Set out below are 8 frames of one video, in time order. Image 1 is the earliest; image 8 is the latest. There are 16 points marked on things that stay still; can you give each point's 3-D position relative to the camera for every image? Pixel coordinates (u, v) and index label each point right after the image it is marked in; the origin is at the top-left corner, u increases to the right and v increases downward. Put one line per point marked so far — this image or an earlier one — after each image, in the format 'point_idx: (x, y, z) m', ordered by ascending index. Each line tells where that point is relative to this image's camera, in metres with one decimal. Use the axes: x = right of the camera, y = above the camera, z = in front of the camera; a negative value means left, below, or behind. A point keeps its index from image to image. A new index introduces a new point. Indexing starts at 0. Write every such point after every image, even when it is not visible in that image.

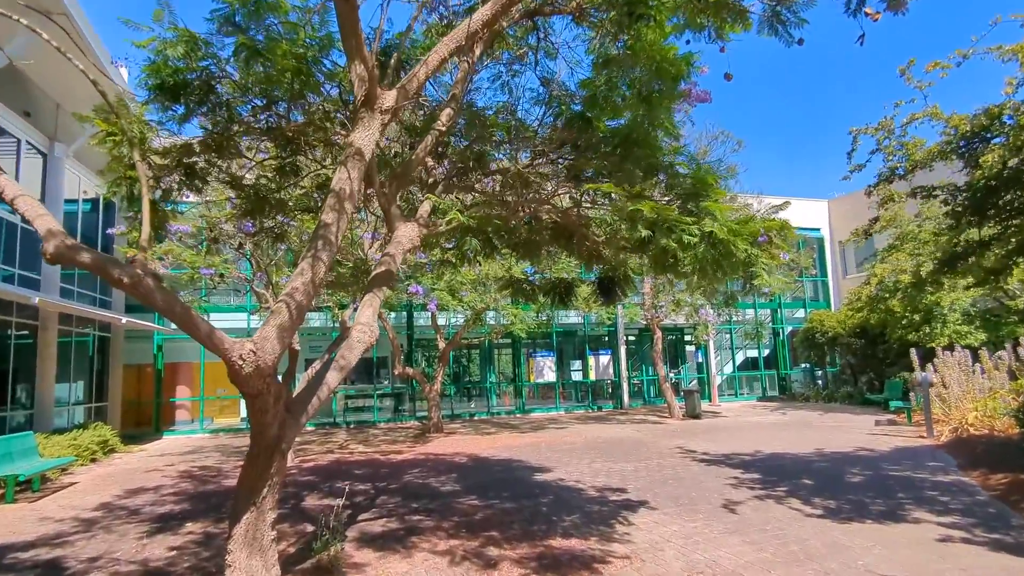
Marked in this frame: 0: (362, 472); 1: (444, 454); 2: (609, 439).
0: (-3.0, -3.6, +11.9) m
1: (-1.6, -3.8, +13.8) m
2: (+2.5, -3.9, +15.5) m
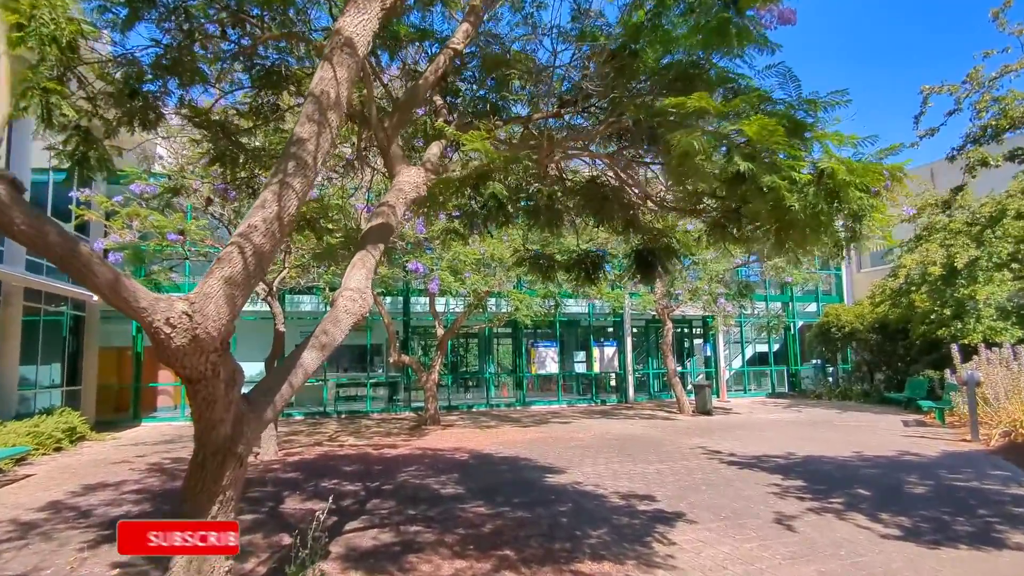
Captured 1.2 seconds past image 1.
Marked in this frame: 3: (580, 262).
0: (-2.8, -3.2, +10.7) m
1: (-1.5, -3.4, +12.6) m
2: (+2.6, -3.5, +14.3) m
3: (+0.8, +0.3, +7.0) m
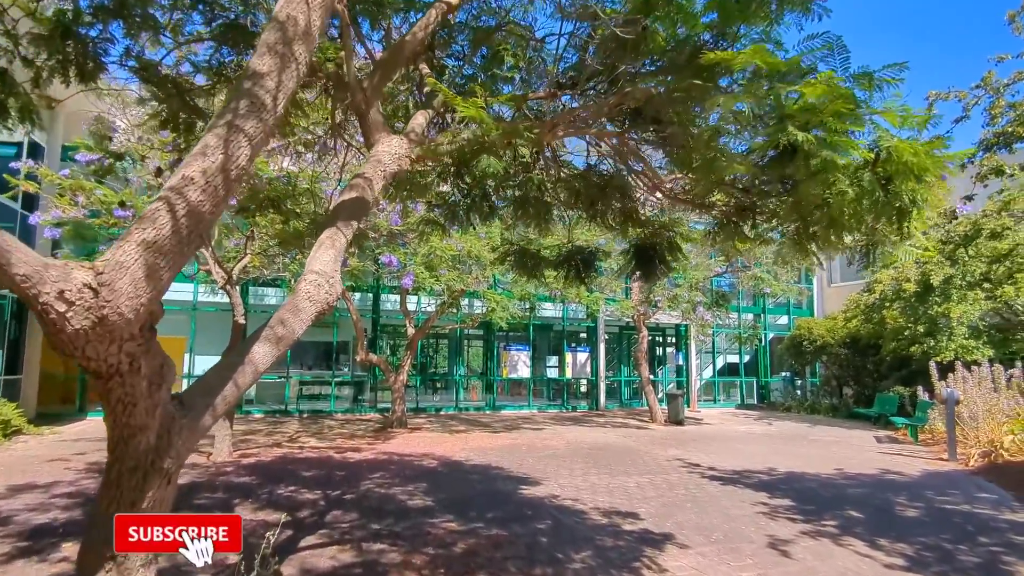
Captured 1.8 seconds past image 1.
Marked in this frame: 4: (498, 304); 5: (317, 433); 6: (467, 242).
0: (-3.3, -3.1, +10.0) m
1: (-2.0, -3.3, +11.9) m
2: (+1.9, -3.6, +13.9) m
3: (+0.7, +0.3, +6.5) m
4: (-0.4, -0.4, +14.9) m
5: (-5.2, -3.8, +16.0) m
6: (-1.0, +1.0, +13.3) m
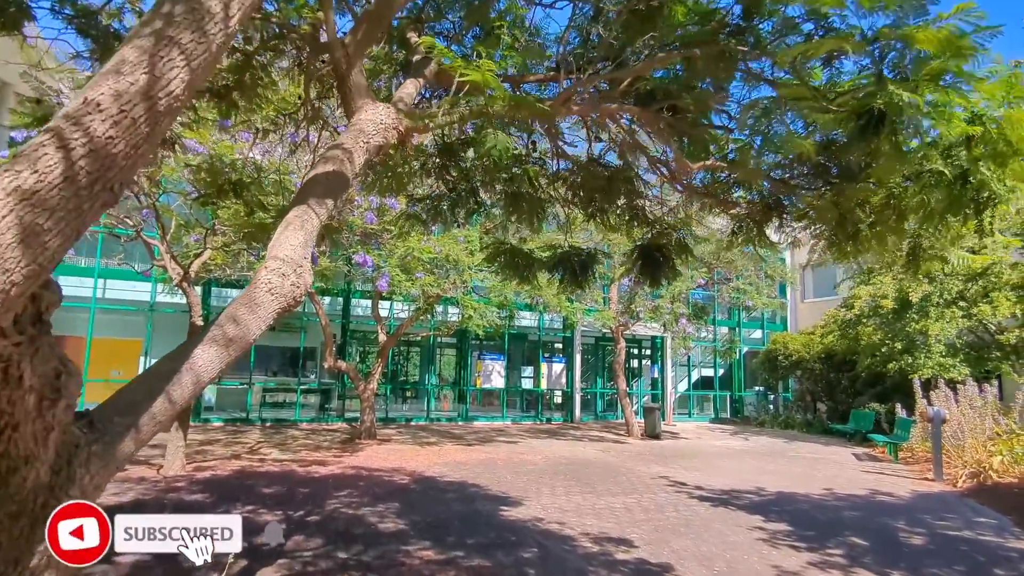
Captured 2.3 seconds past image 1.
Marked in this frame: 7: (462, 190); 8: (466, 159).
0: (-3.6, -3.1, +9.2) m
1: (-2.5, -3.4, +11.2) m
2: (+1.3, -3.8, +13.3) m
3: (+0.6, +0.3, +6.0) m
4: (-0.9, -0.6, +14.3) m
5: (-5.8, -3.9, +15.1) m
6: (-1.4, +0.9, +12.7) m
7: (-0.5, +1.1, +6.6) m
8: (-0.5, +1.3, +6.4) m
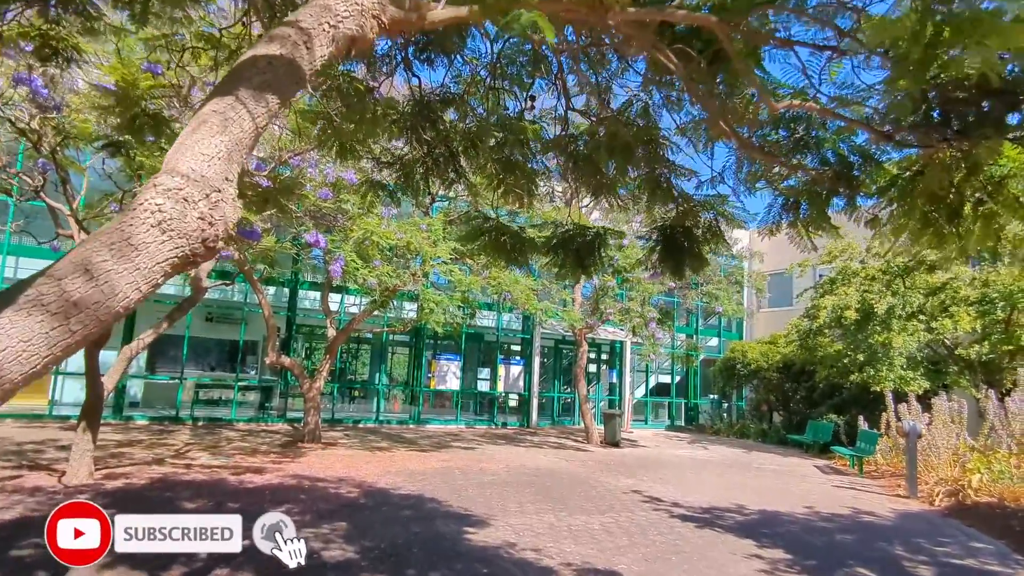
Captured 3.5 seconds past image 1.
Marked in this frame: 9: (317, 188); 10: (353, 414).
0: (-4.1, -2.8, +7.9) m
1: (-3.1, -3.2, +10.0) m
2: (+0.5, -3.7, +12.4) m
3: (+0.5, +0.4, +5.0) m
4: (-1.7, -0.4, +13.2) m
5: (-6.8, -3.6, +13.6) m
6: (-2.0, +1.1, +11.6) m
7: (-0.7, +1.2, +5.6) m
8: (-0.6, +1.5, +5.4) m
9: (-3.6, +1.9, +11.1) m
10: (-5.2, -4.1, +19.7) m
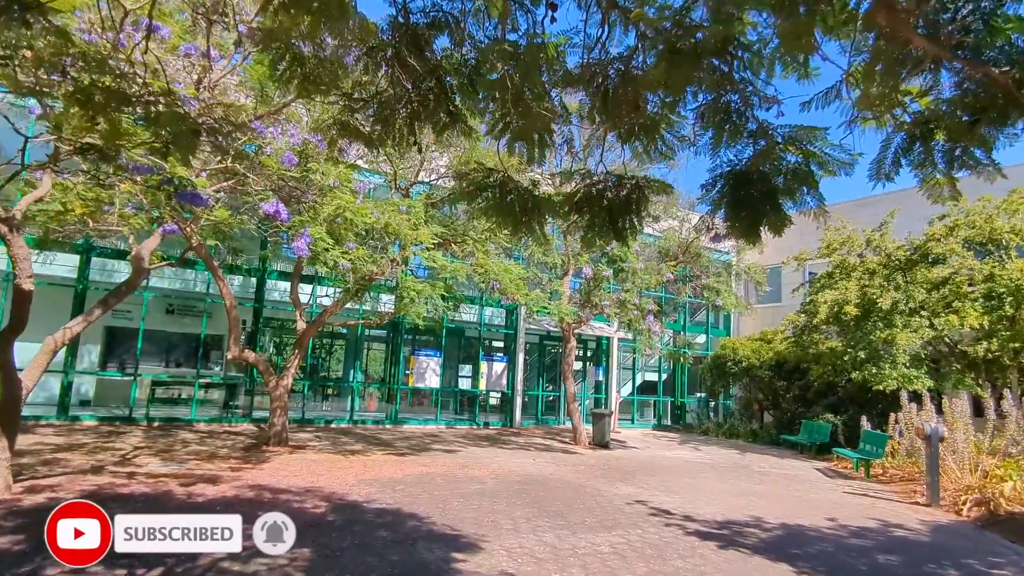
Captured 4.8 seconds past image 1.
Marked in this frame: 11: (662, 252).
0: (-4.2, -2.6, +6.6) m
1: (-3.3, -2.9, +8.7) m
2: (+0.3, -3.5, +11.3) m
3: (+0.5, +0.6, +3.9) m
4: (-1.9, -0.2, +12.0) m
5: (-7.0, -3.3, +12.2) m
6: (-2.2, +1.3, +10.3) m
7: (-0.6, +1.4, +4.4) m
8: (-0.5, +1.7, +4.2) m
9: (-3.8, +2.2, +9.8) m
10: (-5.7, -3.8, +18.3) m
11: (+3.9, +0.9, +15.9) m
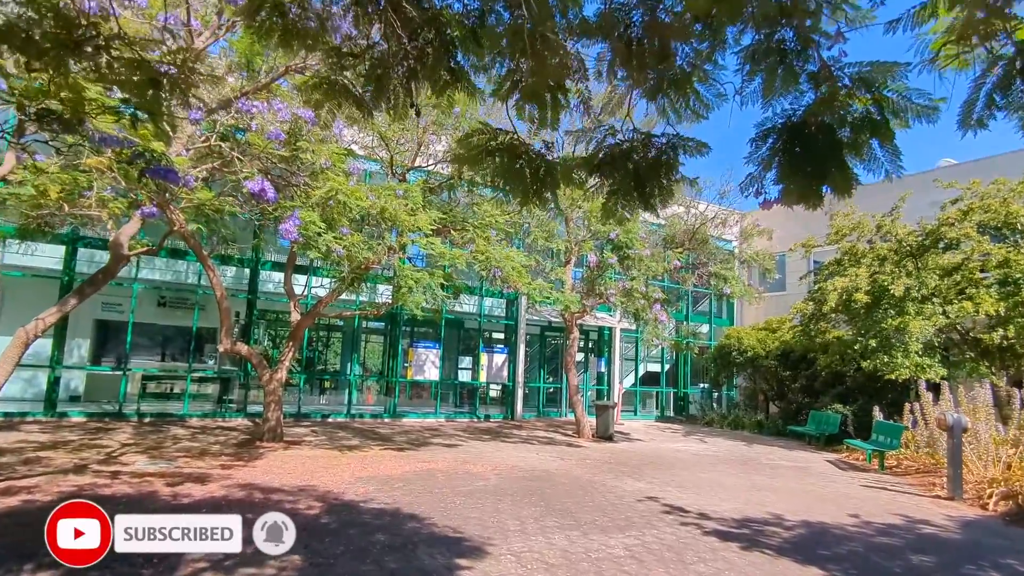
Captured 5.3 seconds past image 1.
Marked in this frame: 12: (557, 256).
0: (-4.1, -2.4, +6.1) m
1: (-3.2, -2.8, +8.2) m
2: (+0.3, -3.3, +10.8) m
3: (+0.6, +0.7, +3.4) m
4: (-1.9, 0.0, +11.5) m
5: (-7.0, -3.1, +11.7) m
6: (-2.1, +1.5, +9.8) m
7: (-0.6, +1.6, +3.9) m
8: (-0.4, +1.8, +3.7) m
9: (-3.7, +2.4, +9.2) m
10: (-5.6, -3.6, +17.9) m
11: (+4.0, +1.3, +15.4) m
12: (+1.1, +0.8, +14.3) m
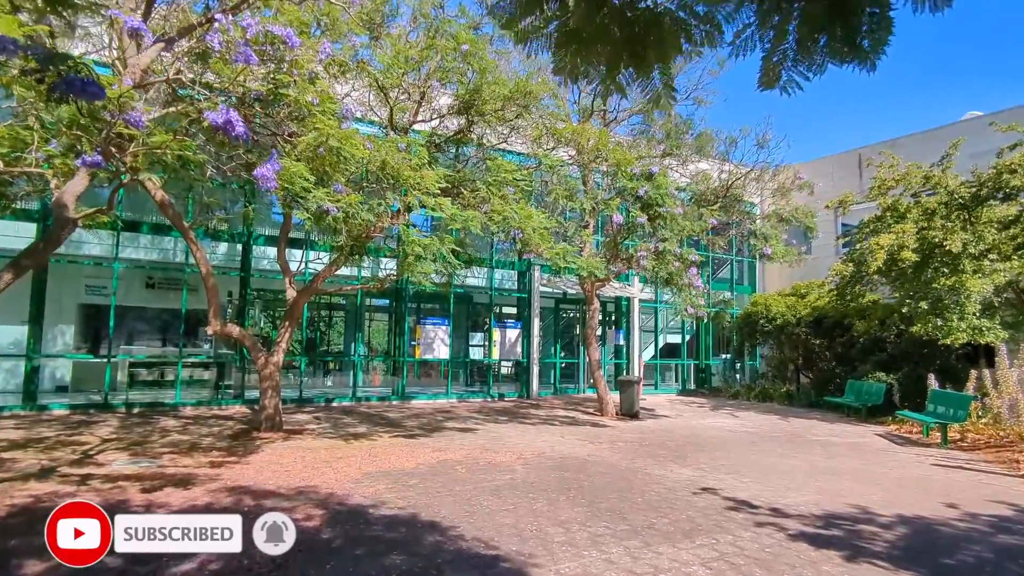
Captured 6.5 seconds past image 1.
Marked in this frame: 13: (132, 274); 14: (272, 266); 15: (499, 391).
0: (-3.7, -2.2, +4.8) m
1: (-2.8, -2.4, +7.0) m
2: (+0.8, -2.7, +9.5) m
3: (+0.9, +1.0, +2.0) m
4: (-1.5, +0.6, +10.1) m
5: (-6.5, -2.7, +10.5) m
6: (-1.8, +2.0, +8.4) m
7: (-0.3, +1.8, +2.4) m
8: (-0.2, +2.1, +2.2) m
9: (-3.5, +2.8, +7.8) m
10: (-5.2, -2.9, +16.7) m
11: (+4.3, +2.1, +13.9) m
12: (+1.4, +1.5, +12.9) m
13: (-9.6, +0.4, +15.2) m
14: (-6.3, +0.6, +15.7) m
15: (-0.4, -3.3, +19.5) m
